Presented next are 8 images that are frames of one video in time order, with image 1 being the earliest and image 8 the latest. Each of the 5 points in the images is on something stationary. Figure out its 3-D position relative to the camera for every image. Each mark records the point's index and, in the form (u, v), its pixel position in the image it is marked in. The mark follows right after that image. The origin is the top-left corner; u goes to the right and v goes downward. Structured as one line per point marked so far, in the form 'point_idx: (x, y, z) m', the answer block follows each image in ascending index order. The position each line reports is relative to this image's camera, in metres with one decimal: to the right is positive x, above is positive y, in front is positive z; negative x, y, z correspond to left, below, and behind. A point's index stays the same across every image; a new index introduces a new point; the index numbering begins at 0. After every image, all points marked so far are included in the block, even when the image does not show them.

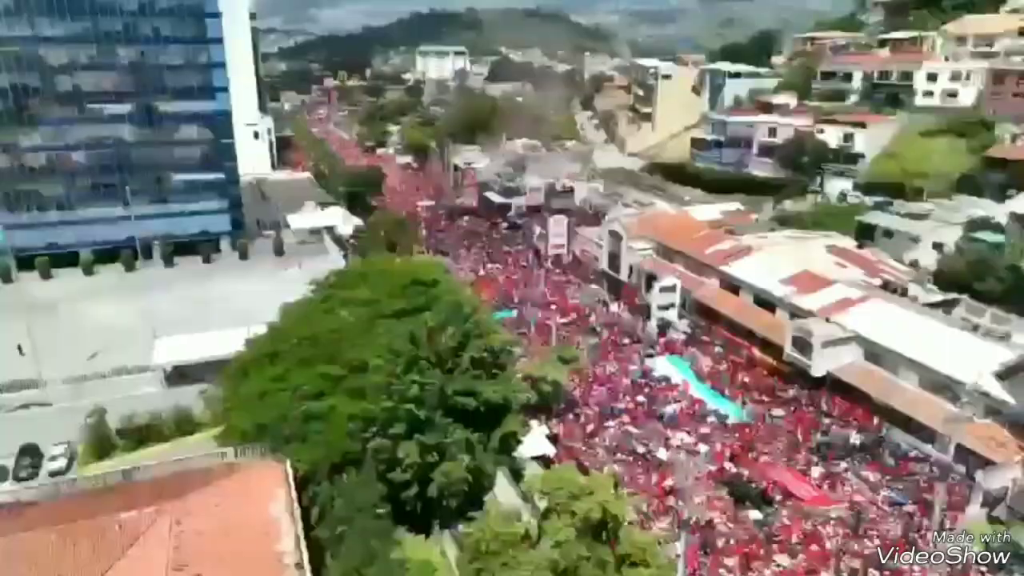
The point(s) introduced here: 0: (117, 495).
0: (-8.9, -4.7, +16.1) m
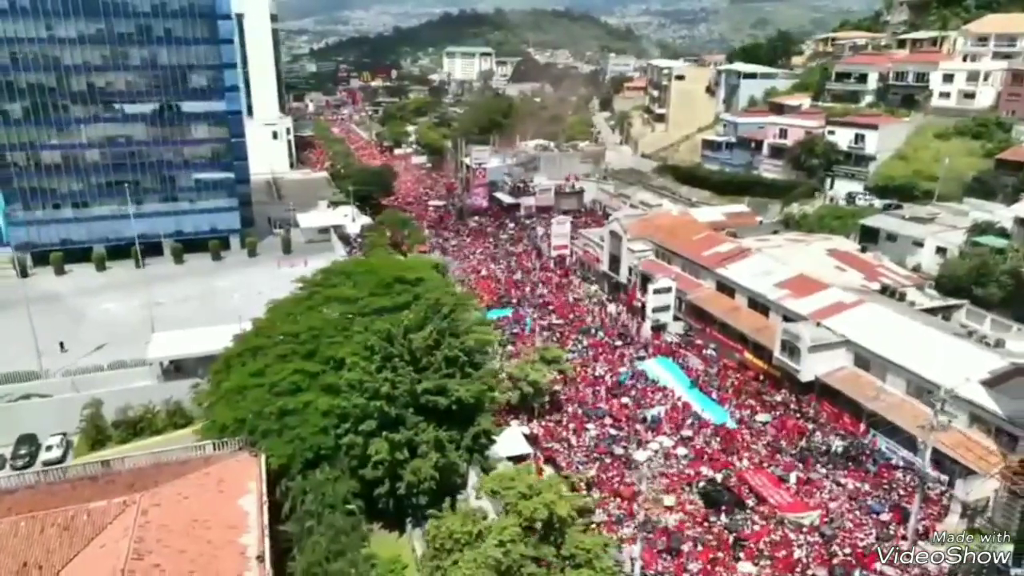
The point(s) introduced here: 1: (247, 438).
0: (-9.7, -4.6, +16.4) m
1: (-6.6, -3.8, +18.2) m
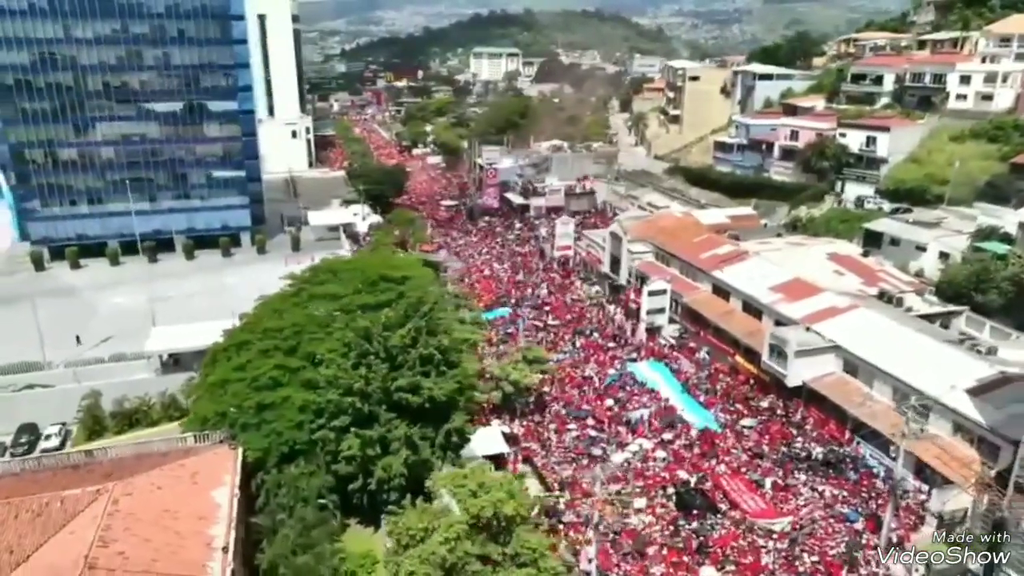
0: (-10.4, -4.4, +16.9) m
1: (-7.3, -3.7, +18.6) m
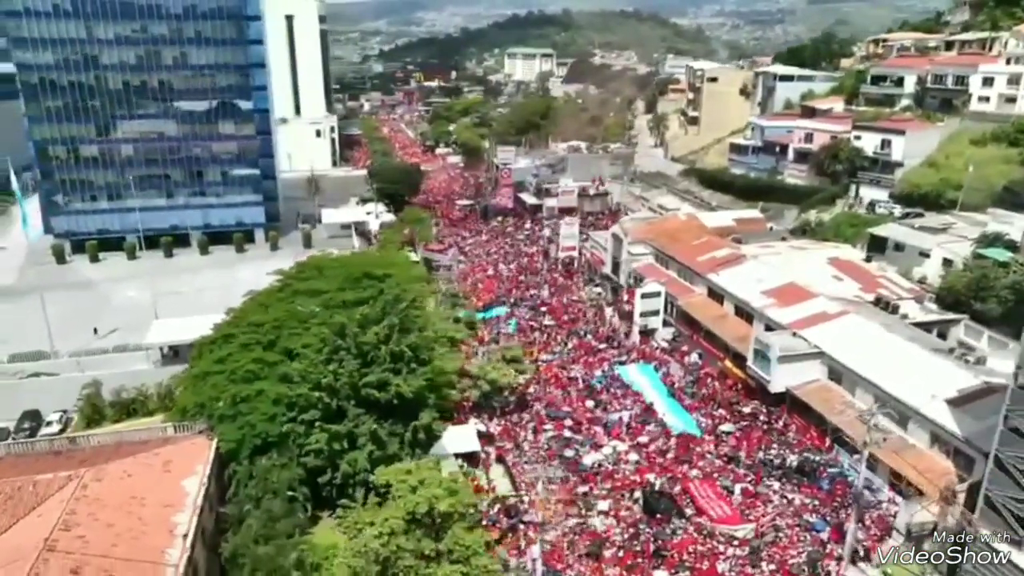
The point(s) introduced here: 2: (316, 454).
0: (-11.3, -4.2, +17.5) m
1: (-8.1, -3.6, +19.0) m
2: (-4.9, -4.2, +18.1) m
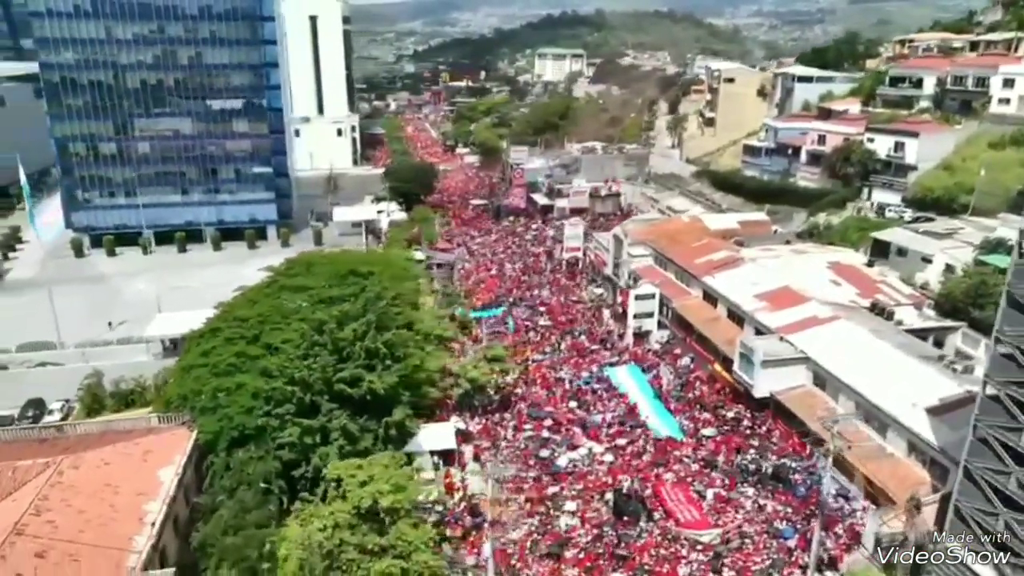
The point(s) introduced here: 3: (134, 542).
0: (-12.1, -4.0, +18.0) m
1: (-8.8, -3.4, +19.4) m
2: (-5.7, -4.1, +18.3) m
3: (-8.0, -5.4, +15.1) m
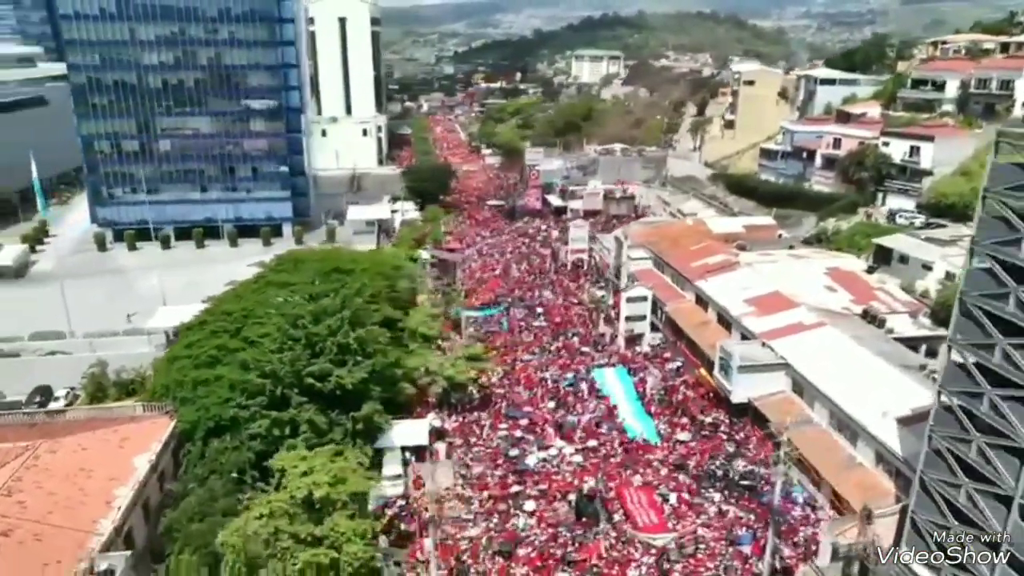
0: (-13.0, -3.8, +18.8) m
1: (-9.6, -3.2, +20.0) m
2: (-6.6, -4.0, +18.8) m
3: (-9.1, -5.2, +15.7) m
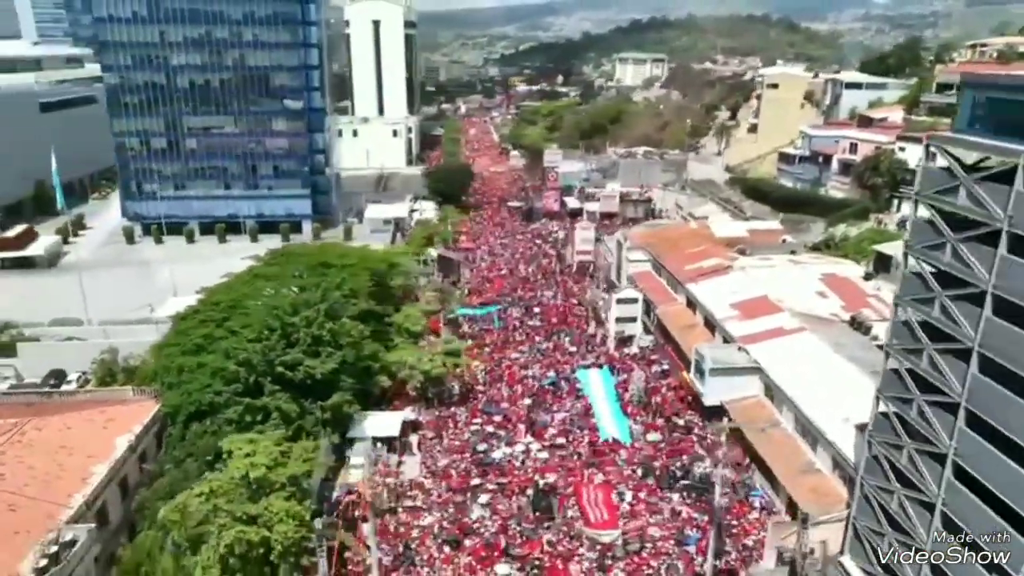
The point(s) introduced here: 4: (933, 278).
0: (-13.9, -3.4, +20.0) m
1: (-10.5, -2.9, +21.0) m
2: (-7.5, -3.7, +19.5) m
3: (-10.3, -4.9, +16.6) m
4: (+7.1, +0.2, +12.0) m
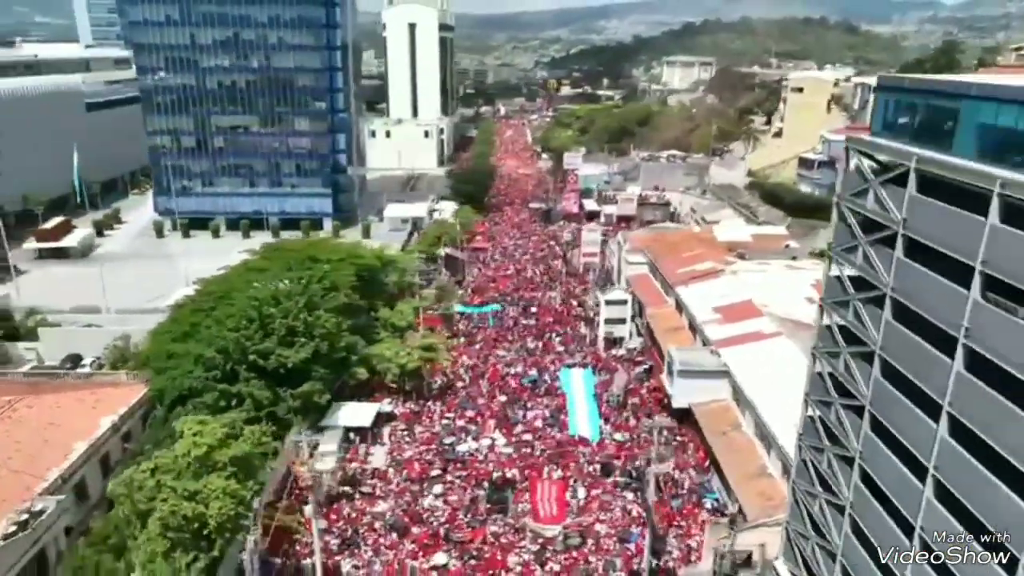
0: (-14.8, -3.0, +21.3) m
1: (-11.3, -2.6, +22.1) m
2: (-8.5, -3.5, +20.4) m
3: (-11.5, -4.5, +17.7) m
4: (+5.6, +0.1, +11.9) m
